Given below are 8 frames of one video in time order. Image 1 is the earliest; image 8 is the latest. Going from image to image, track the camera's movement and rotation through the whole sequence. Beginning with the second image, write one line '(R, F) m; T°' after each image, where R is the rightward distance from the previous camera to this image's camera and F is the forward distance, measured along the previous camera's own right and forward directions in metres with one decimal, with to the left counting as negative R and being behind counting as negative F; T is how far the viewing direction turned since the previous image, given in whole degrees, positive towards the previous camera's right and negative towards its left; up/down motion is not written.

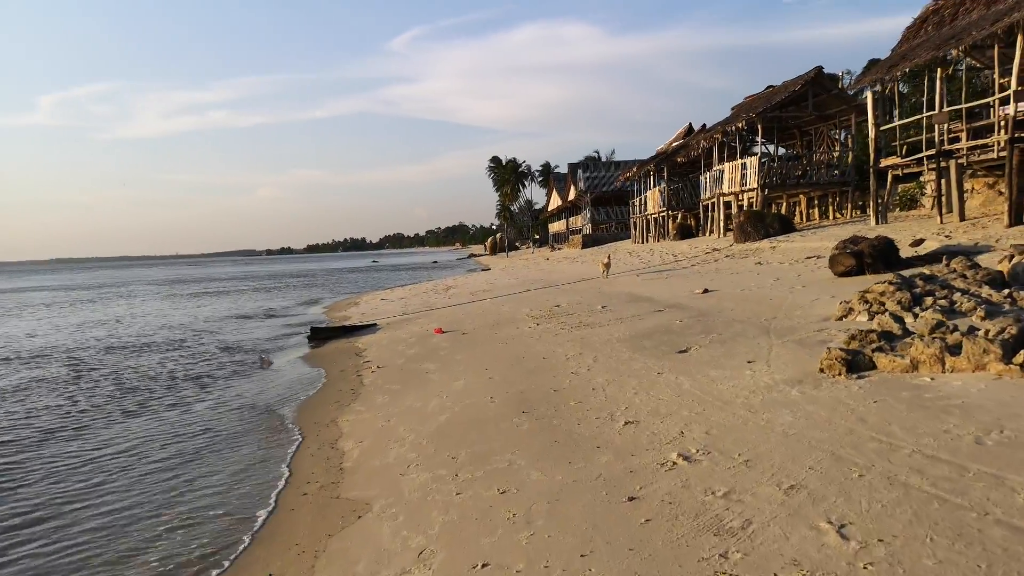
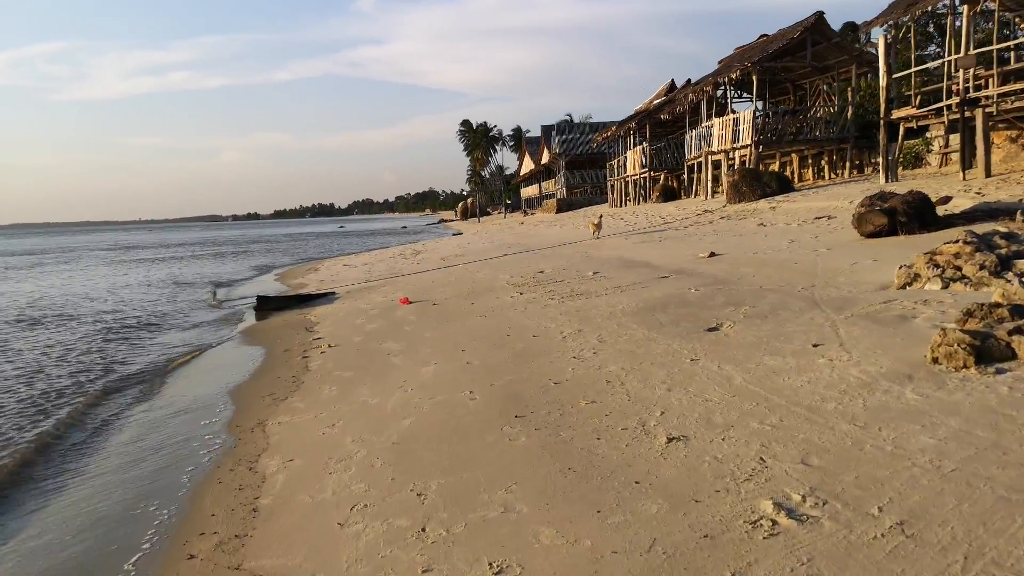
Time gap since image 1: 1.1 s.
(-0.1, +1.6) m; +2°
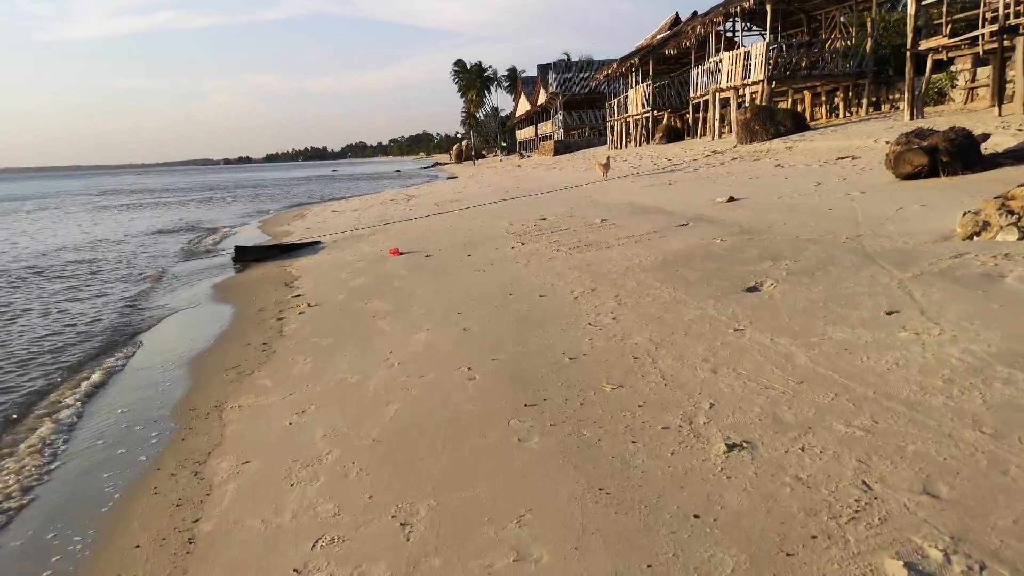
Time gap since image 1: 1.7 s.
(-0.1, +0.9) m; 0°
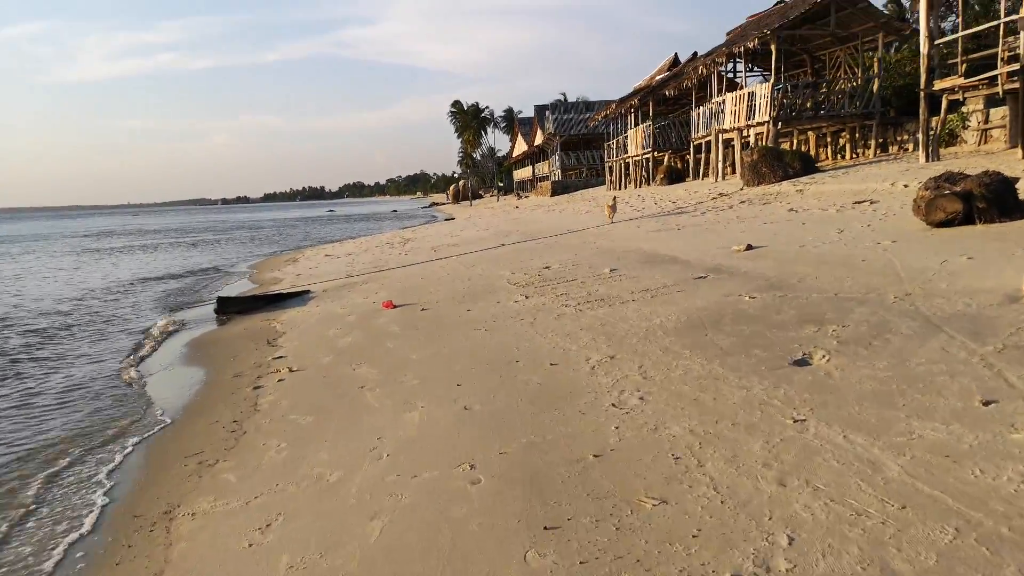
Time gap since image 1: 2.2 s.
(-0.1, +0.7) m; 0°
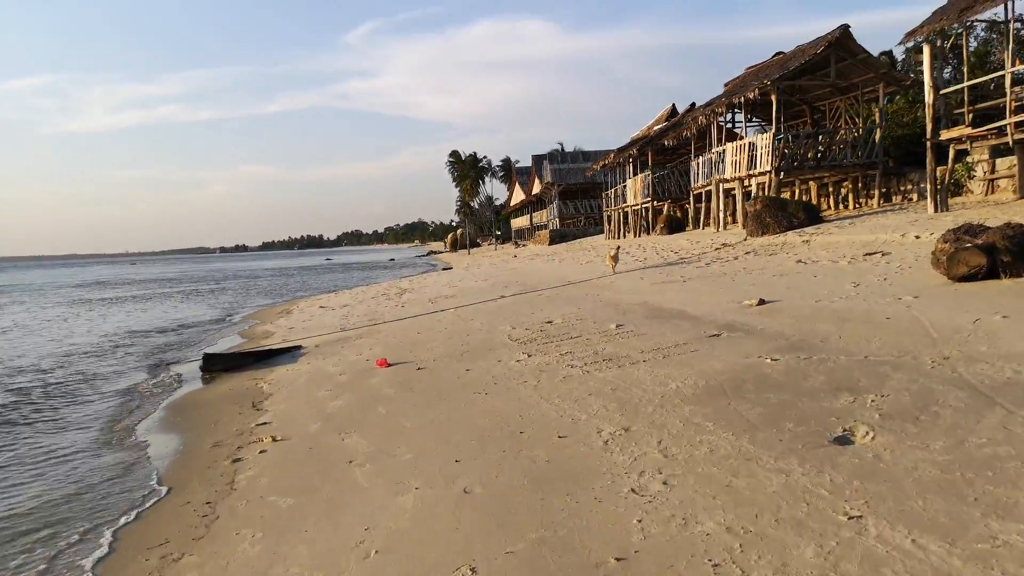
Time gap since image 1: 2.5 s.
(0.0, +0.4) m; 0°
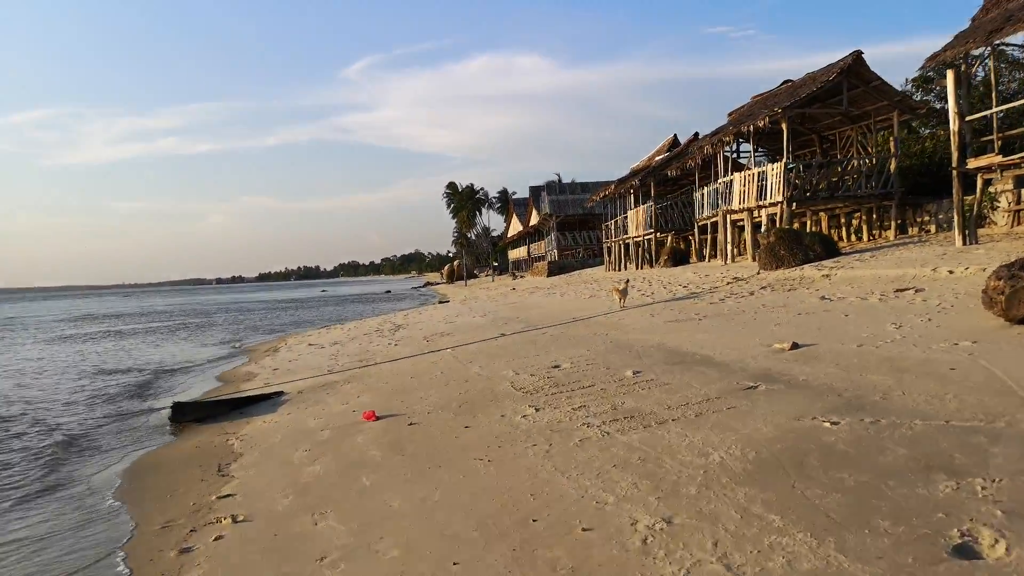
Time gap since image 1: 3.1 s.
(-0.1, +0.9) m; 0°
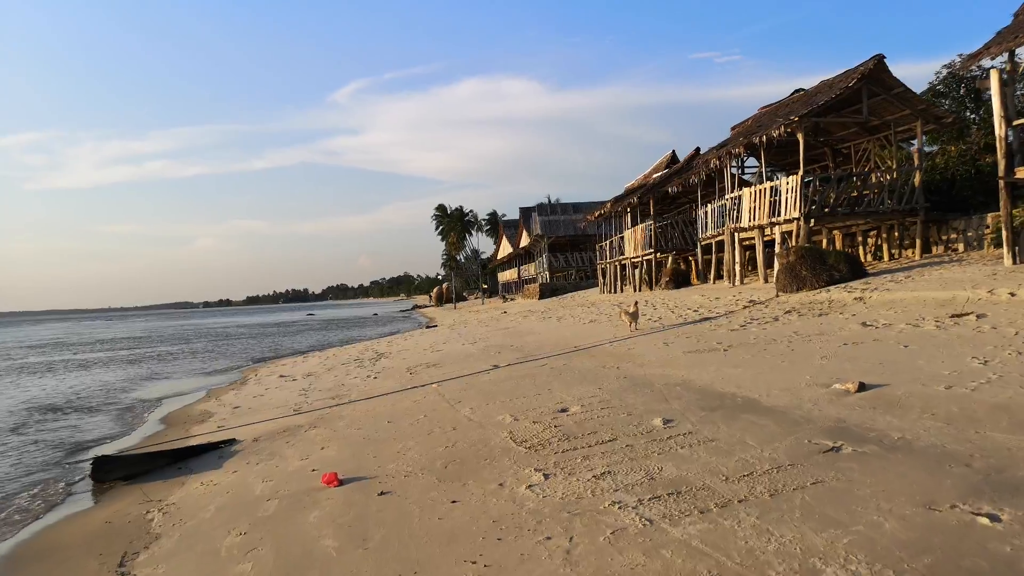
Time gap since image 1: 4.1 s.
(-0.1, +1.5) m; +1°
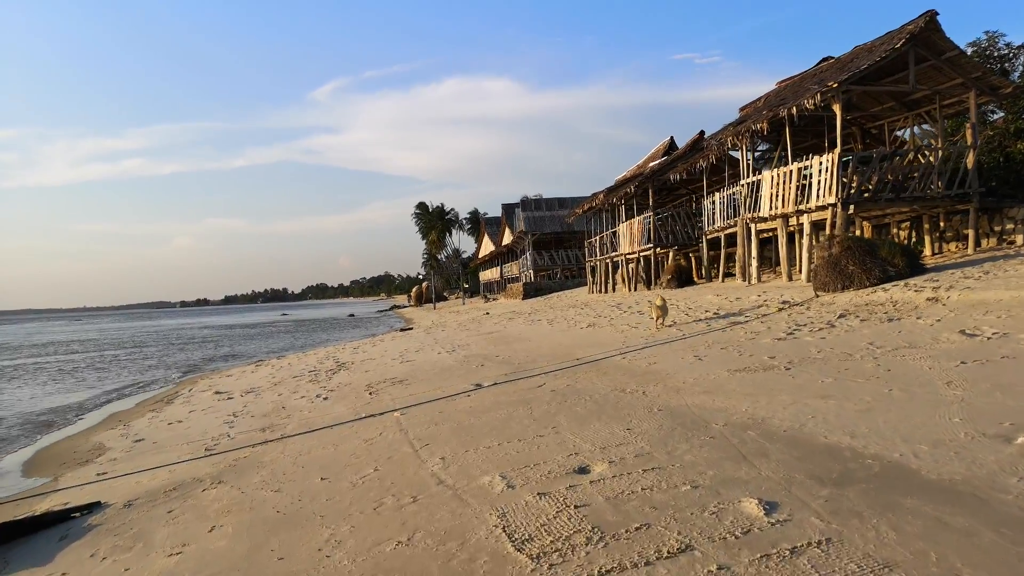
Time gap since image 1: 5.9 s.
(-0.1, +2.4) m; +1°
